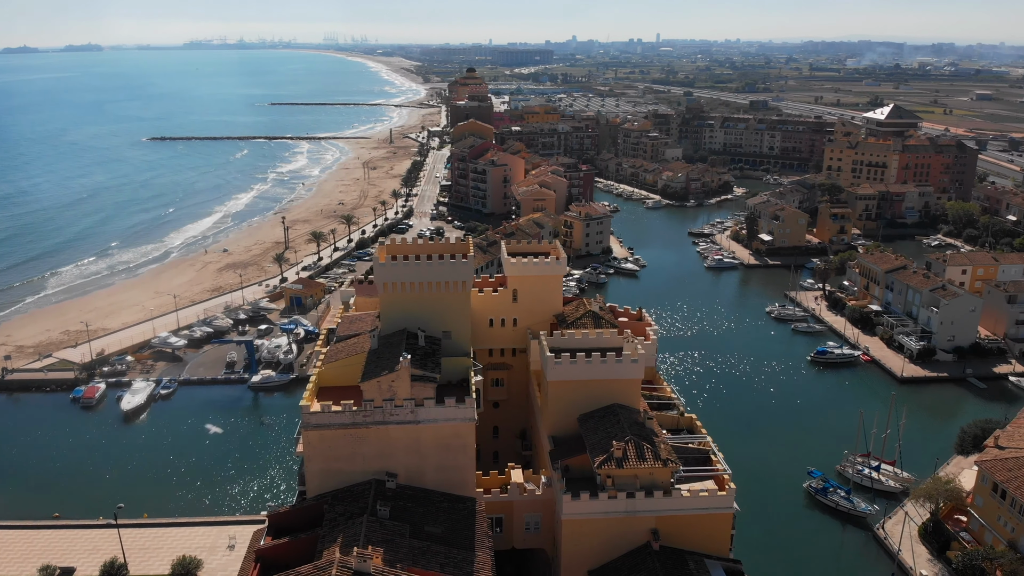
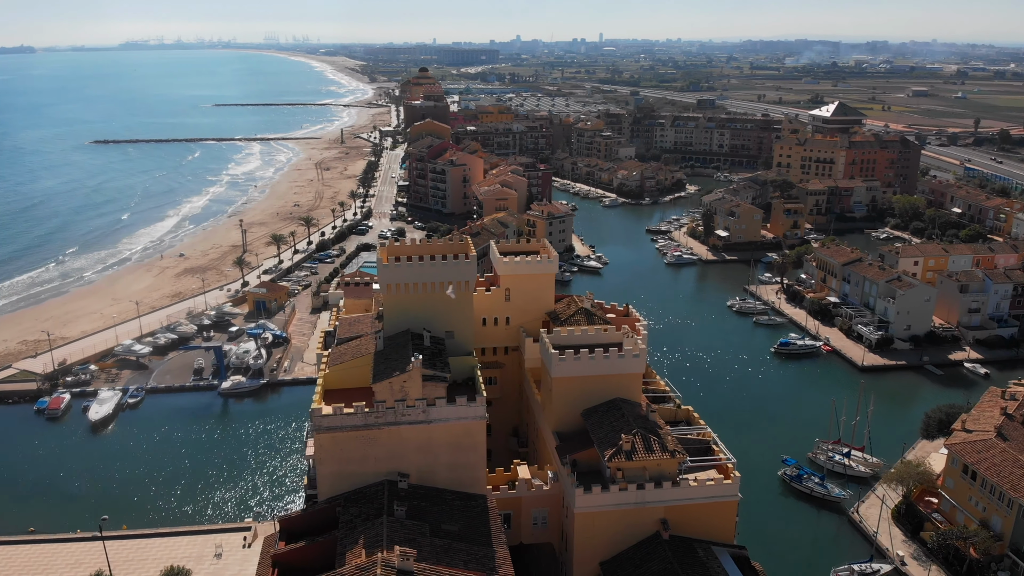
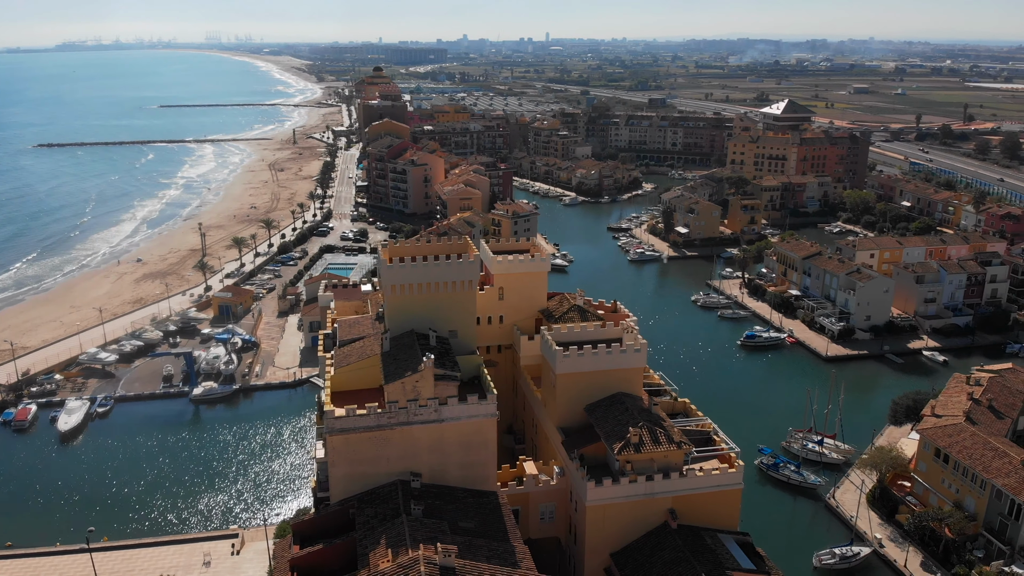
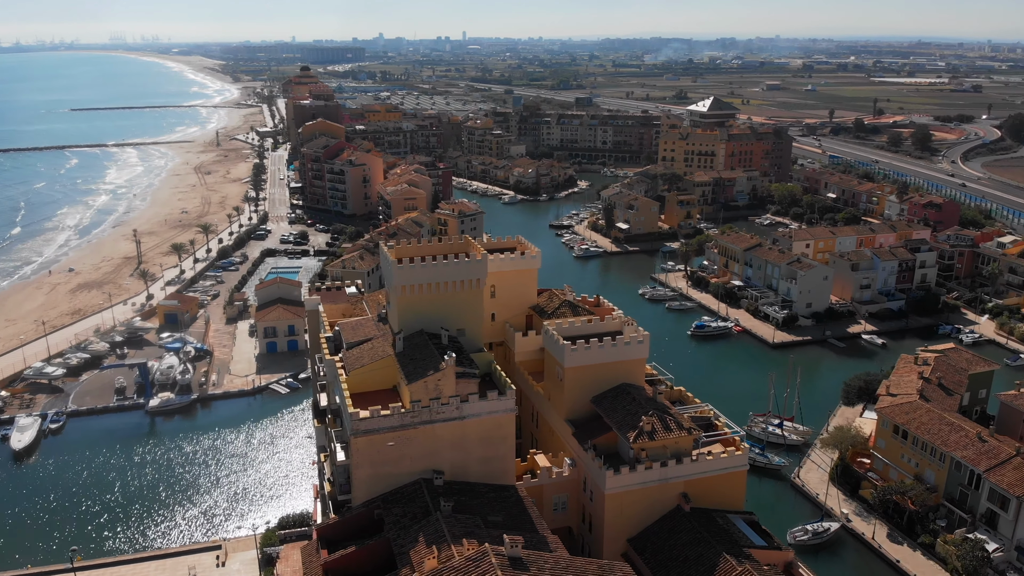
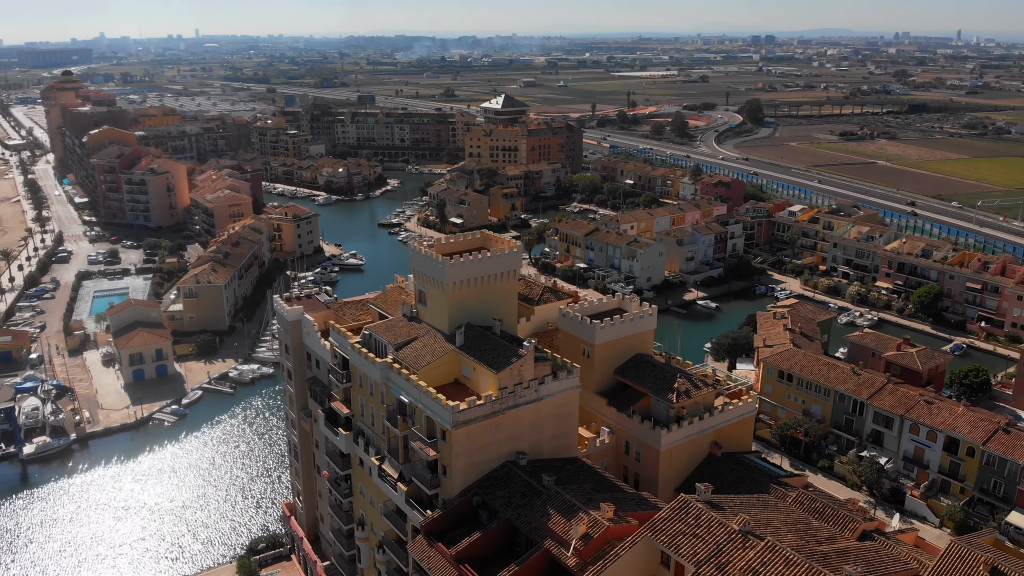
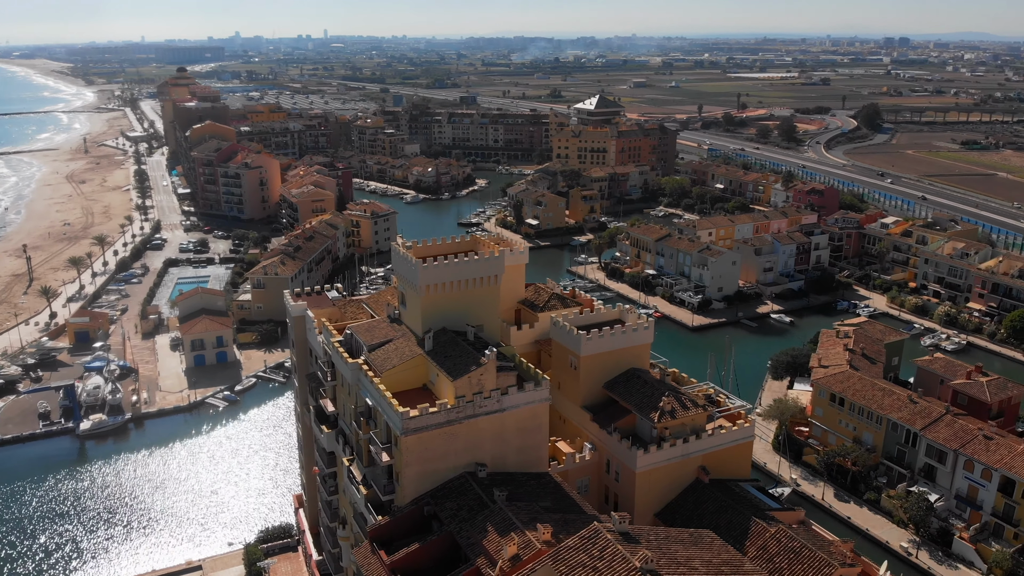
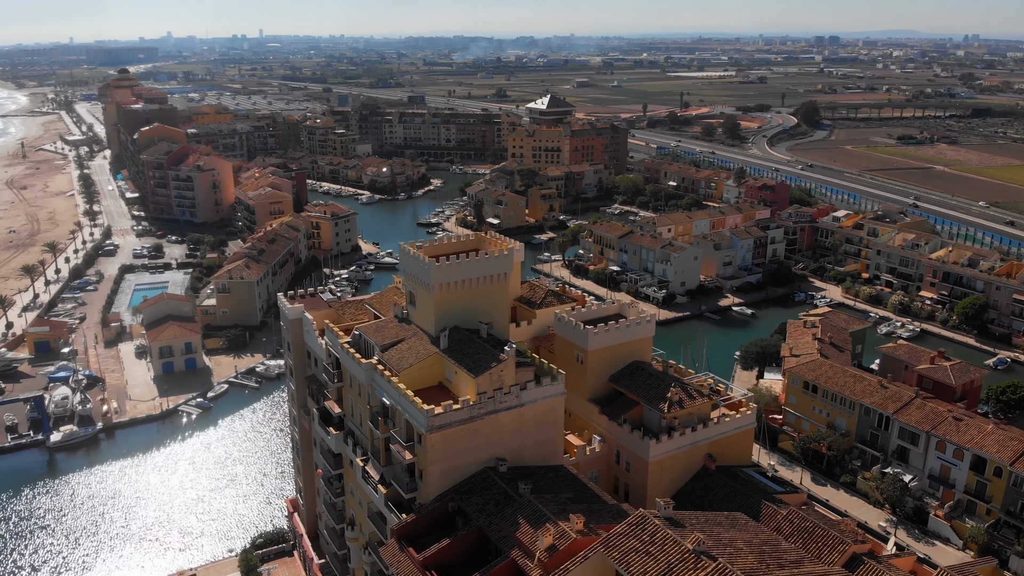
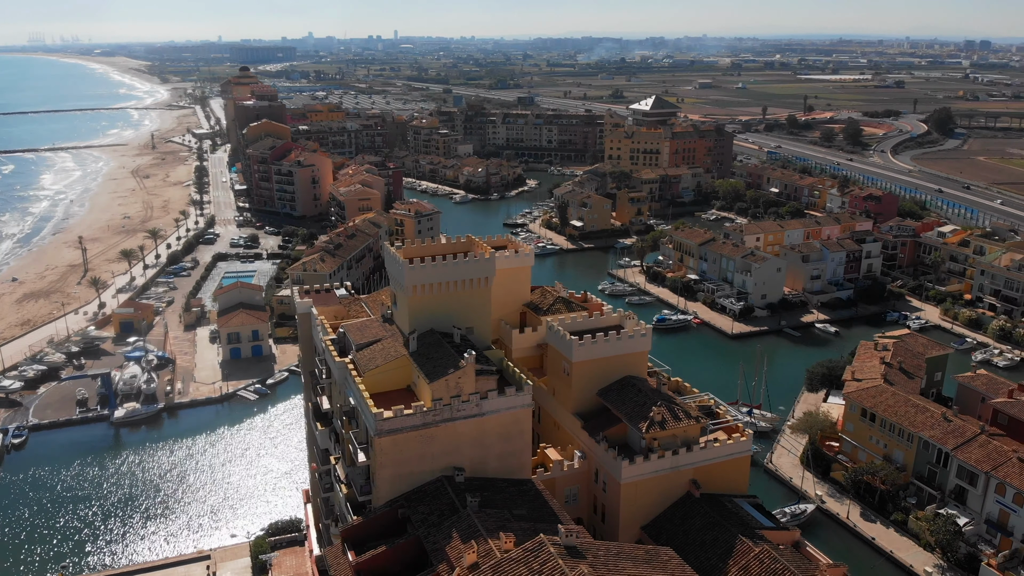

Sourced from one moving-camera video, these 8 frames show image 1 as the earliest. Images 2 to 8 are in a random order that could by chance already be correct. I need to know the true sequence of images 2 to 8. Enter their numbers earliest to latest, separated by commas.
2, 3, 4, 8, 6, 7, 5
